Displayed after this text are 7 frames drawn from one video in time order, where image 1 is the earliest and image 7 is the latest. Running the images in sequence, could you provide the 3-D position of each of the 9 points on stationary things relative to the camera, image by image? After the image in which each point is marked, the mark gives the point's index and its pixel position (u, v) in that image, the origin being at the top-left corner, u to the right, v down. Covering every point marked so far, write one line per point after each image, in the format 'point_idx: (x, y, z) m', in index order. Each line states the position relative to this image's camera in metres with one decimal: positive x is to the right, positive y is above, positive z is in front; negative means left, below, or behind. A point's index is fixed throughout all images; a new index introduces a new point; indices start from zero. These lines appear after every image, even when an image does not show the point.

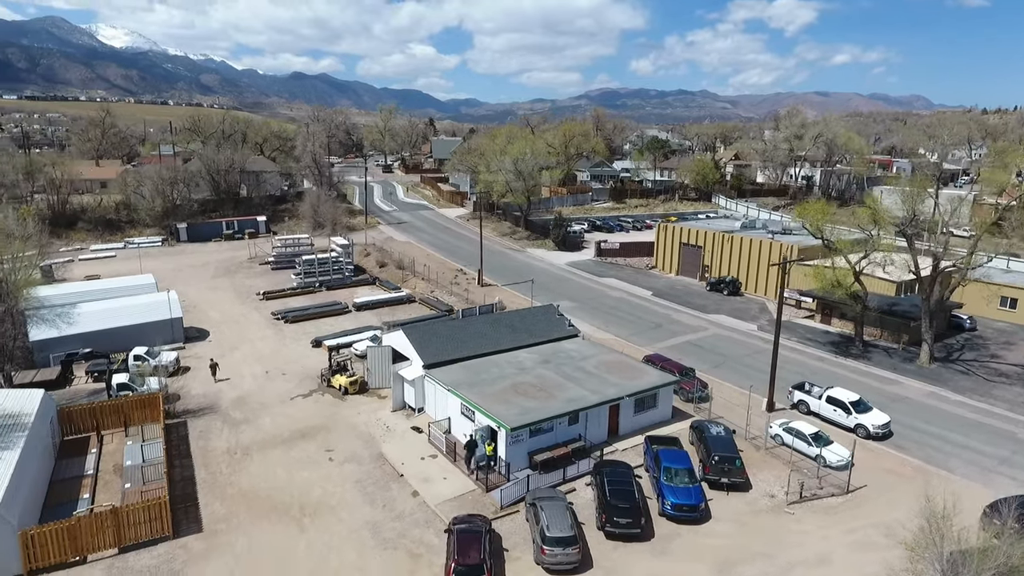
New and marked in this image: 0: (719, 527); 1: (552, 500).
0: (+6.5, -7.6, +19.7) m
1: (+1.2, -6.4, +18.8) m
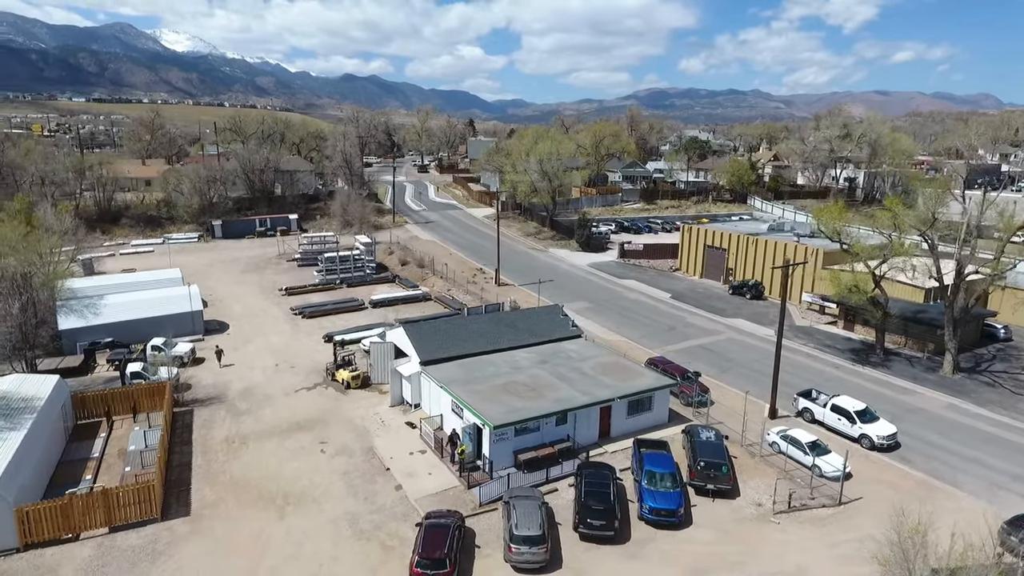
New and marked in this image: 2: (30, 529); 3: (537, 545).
0: (+5.8, -7.6, +19.4) m
1: (+0.4, -6.4, +18.8) m
2: (-13.7, -6.8, +17.7) m
3: (+0.7, -7.1, +17.2) m
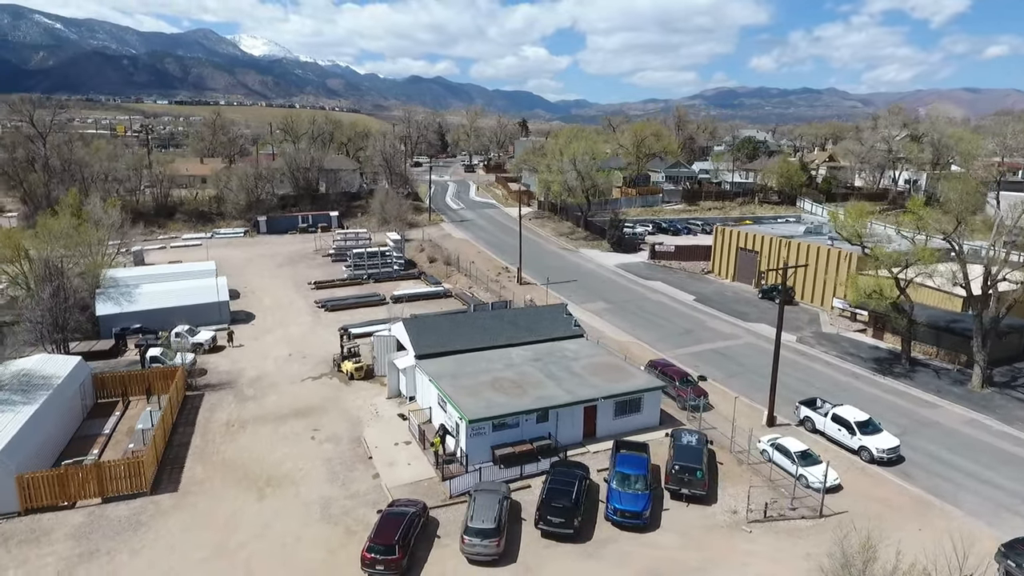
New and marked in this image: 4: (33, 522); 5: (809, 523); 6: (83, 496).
0: (+4.6, -7.6, +19.1) m
1: (-0.8, -6.3, +19.1) m
2: (-14.9, -6.4, +19.3) m
3: (-0.7, -7.0, +17.4) m
4: (-14.5, -7.1, +18.9) m
5: (+9.4, -7.5, +19.8) m
6: (-13.7, -6.6, +19.8) m
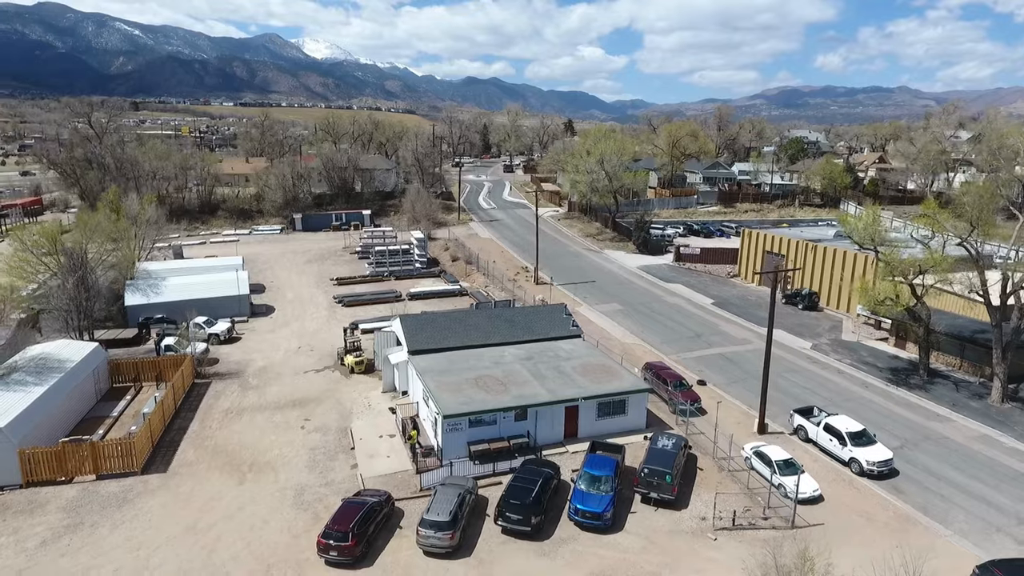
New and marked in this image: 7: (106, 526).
0: (+3.4, -7.7, +18.9) m
1: (-2.0, -6.2, +19.4) m
2: (-16.0, -6.0, +20.7) m
3: (-2.0, -6.9, +17.7) m
4: (-15.7, -6.7, +20.4) m
5: (+8.2, -7.6, +19.3) m
6: (-14.7, -6.3, +21.2) m
7: (-12.4, -7.2, +19.0) m
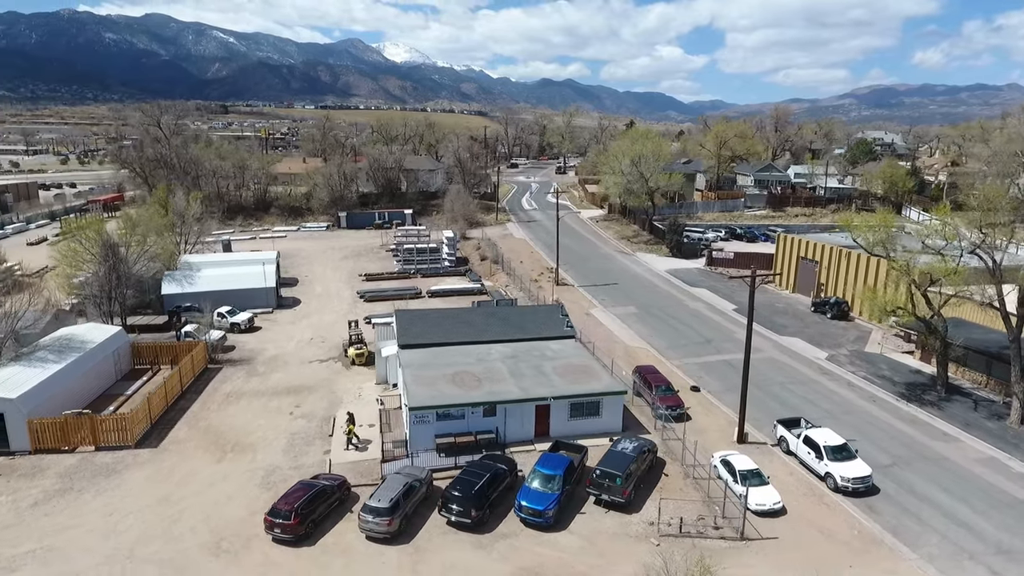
0: (+1.6, -7.7, +19.0) m
1: (-3.6, -6.0, +20.1) m
2: (-17.4, -5.5, +23.0) m
3: (-3.9, -6.7, +18.4) m
4: (-17.2, -6.2, +22.6) m
5: (+6.4, -7.7, +18.8) m
6: (-16.1, -5.8, +23.3) m
7: (-14.0, -6.8, +20.8) m
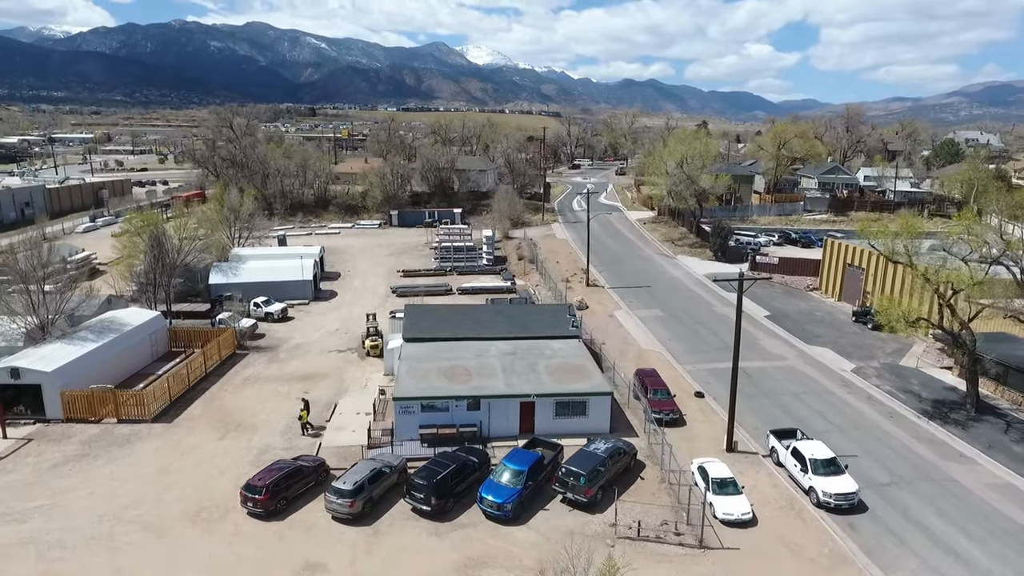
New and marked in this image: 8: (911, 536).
0: (+0.3, -7.6, +19.3) m
1: (-4.7, -5.8, +20.9) m
2: (-18.1, -4.9, +25.5) m
3: (-5.2, -6.5, +19.3) m
4: (-17.9, -5.6, +25.0) m
5: (+5.0, -7.8, +18.5) m
6: (-16.7, -5.2, +25.7) m
7: (-15.0, -6.3, +22.9) m
8: (+12.4, -7.7, +19.3) m
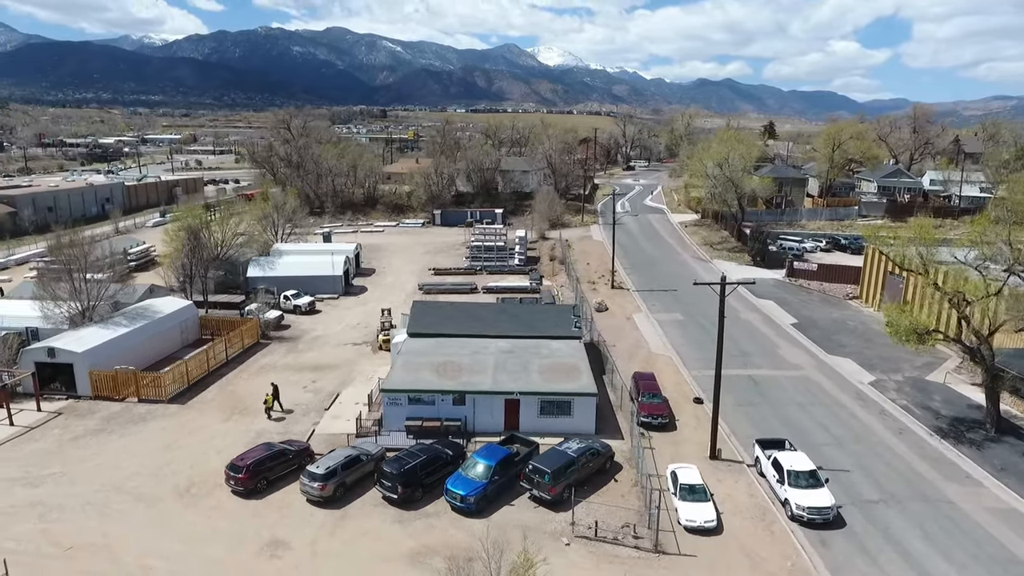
0: (-1.0, -7.5, +19.7) m
1: (-5.7, -5.6, +21.9) m
2: (-18.5, -4.4, +27.8) m
3: (-6.4, -6.3, +20.3) m
4: (-18.4, -5.1, +27.4) m
5: (+3.6, -7.8, +18.4) m
6: (-17.2, -4.8, +27.8) m
7: (-15.7, -5.9, +24.9) m
8: (+11.1, -7.9, +18.5) m
